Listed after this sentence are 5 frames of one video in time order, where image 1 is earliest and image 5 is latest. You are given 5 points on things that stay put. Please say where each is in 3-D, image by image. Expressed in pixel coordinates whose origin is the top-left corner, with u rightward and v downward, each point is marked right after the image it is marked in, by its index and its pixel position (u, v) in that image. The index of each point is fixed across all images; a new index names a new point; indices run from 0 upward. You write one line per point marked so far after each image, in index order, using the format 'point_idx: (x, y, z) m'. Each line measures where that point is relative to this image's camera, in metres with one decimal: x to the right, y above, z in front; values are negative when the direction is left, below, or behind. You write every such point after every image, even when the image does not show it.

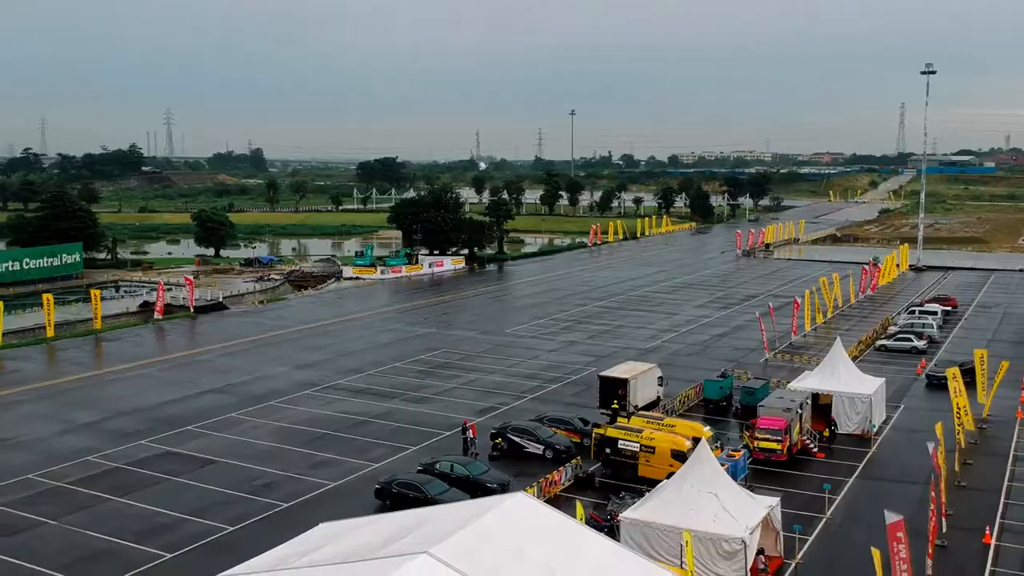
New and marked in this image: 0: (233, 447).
0: (-4.5, -2.6, +18.7) m
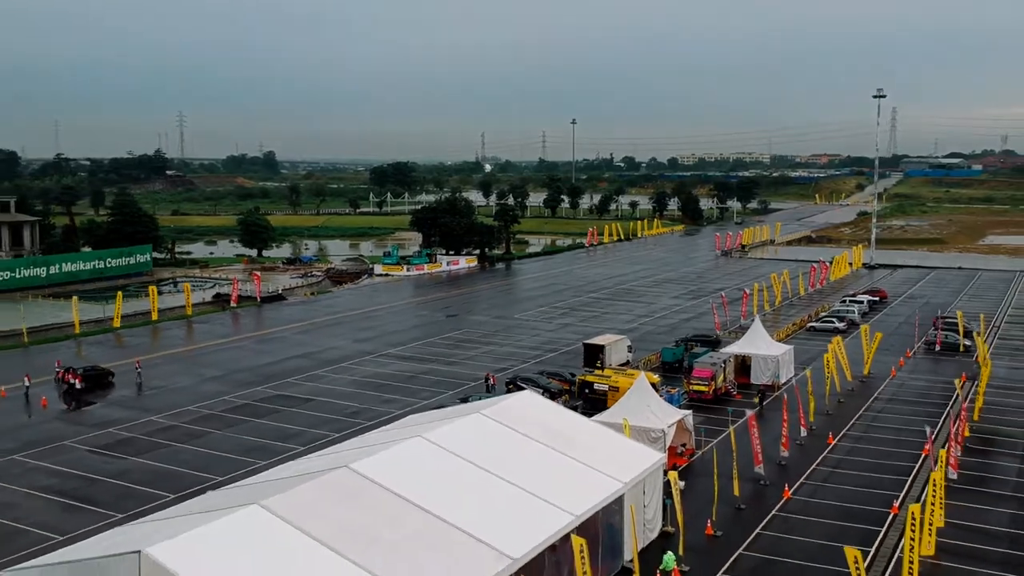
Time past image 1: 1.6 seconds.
0: (-4.3, -2.4, +26.4) m
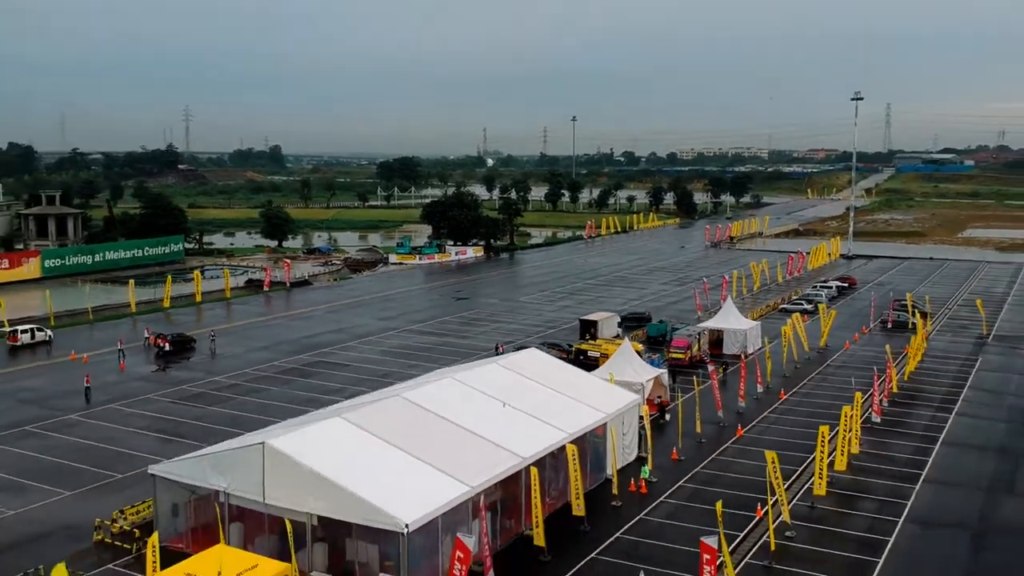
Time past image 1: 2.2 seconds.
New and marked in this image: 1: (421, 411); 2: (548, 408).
0: (-4.2, -1.9, +31.0) m
1: (-1.4, -1.9, +17.3) m
2: (+0.6, -2.0, +18.8) m
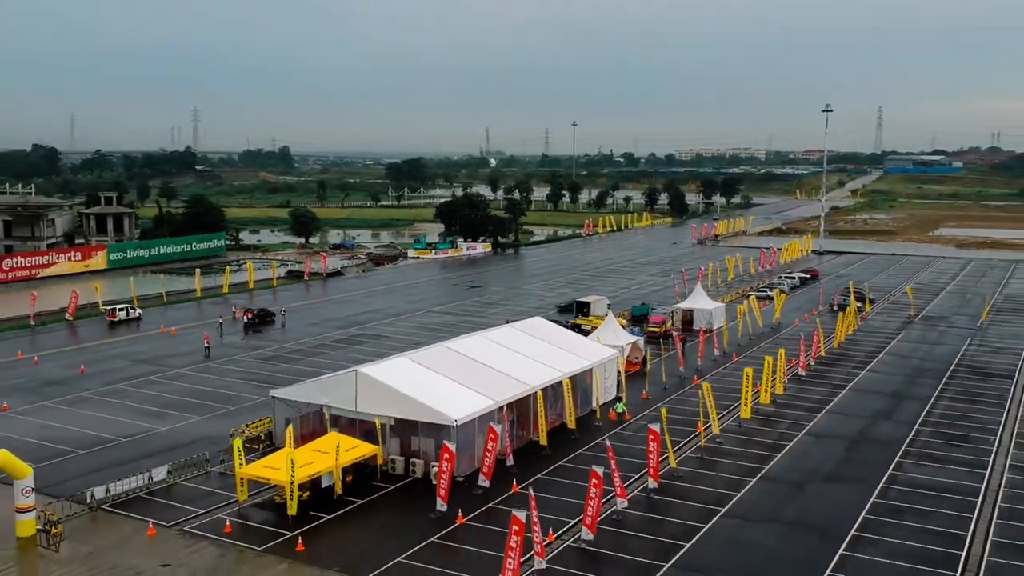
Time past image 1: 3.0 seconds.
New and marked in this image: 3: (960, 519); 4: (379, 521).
0: (-3.9, -1.5, +38.0) m
1: (-1.1, -1.4, +24.3) m
2: (+0.9, -1.5, +25.8) m
3: (+7.4, -3.8, +18.8) m
4: (-2.1, -3.8, +18.6) m
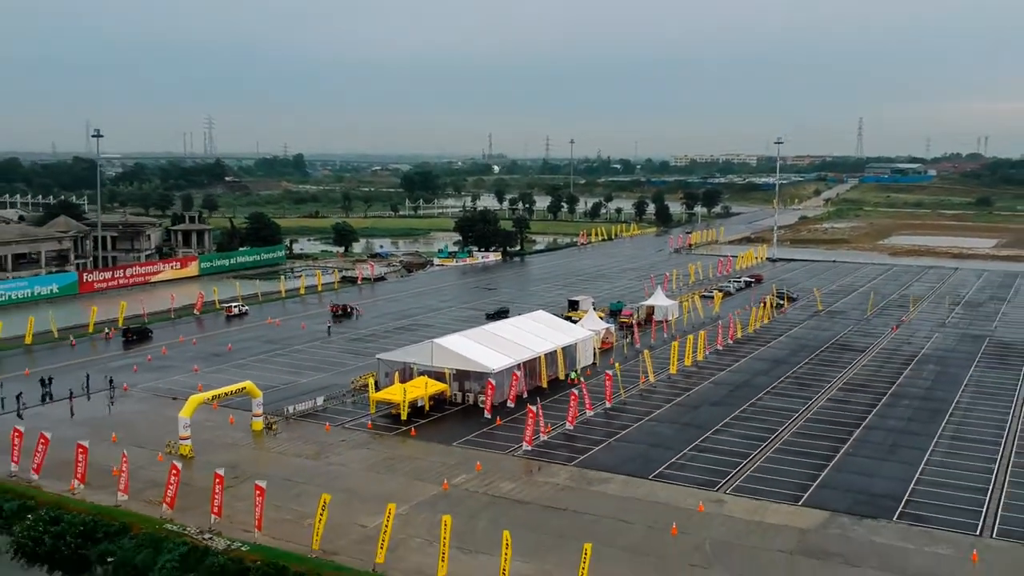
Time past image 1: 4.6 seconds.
0: (-3.5, -1.6, +52.4) m
1: (-0.7, -1.6, +38.7) m
2: (+1.3, -1.7, +40.2) m
3: (+7.8, -3.9, +33.2) m
4: (-1.7, -3.9, +33.0) m
